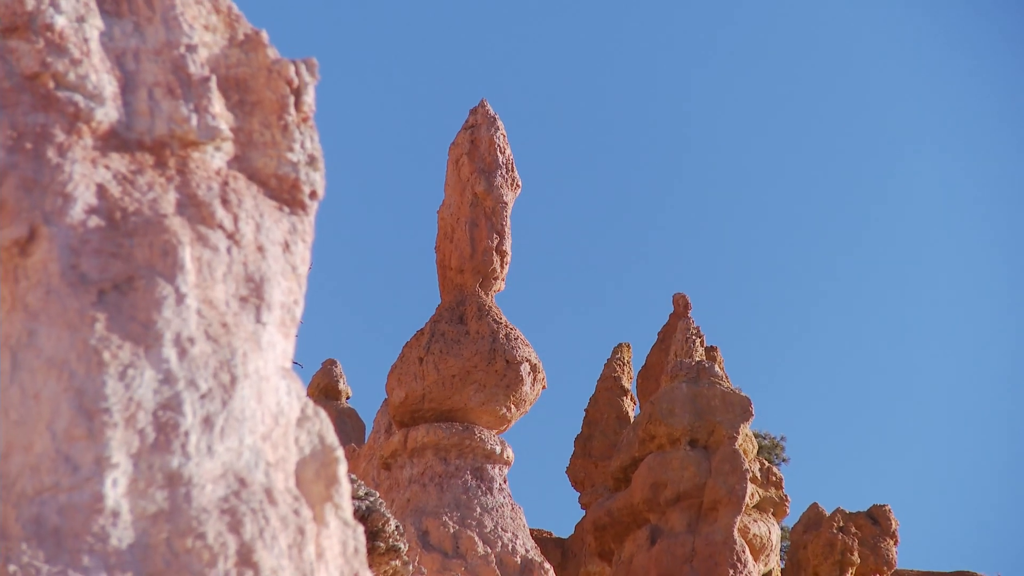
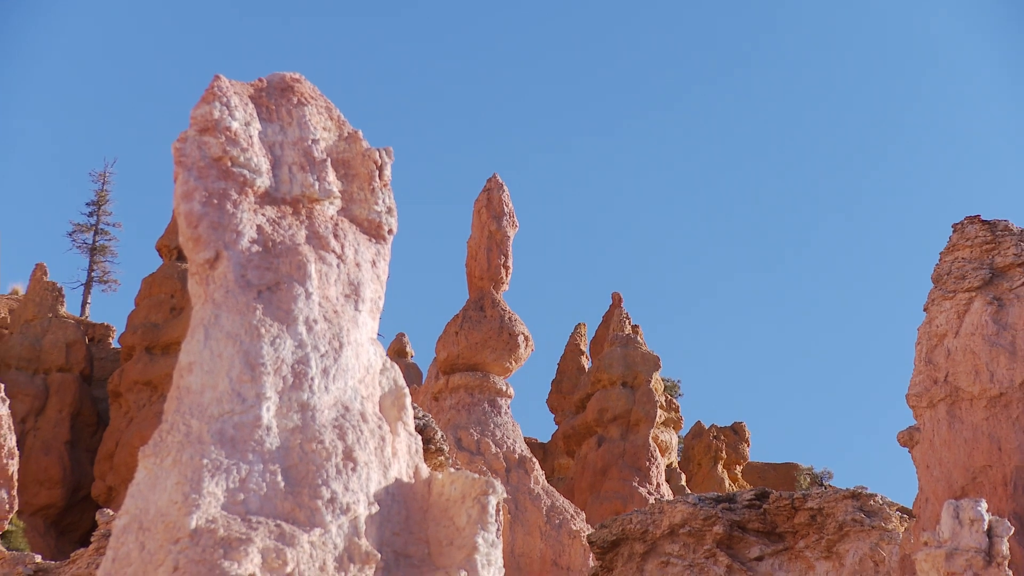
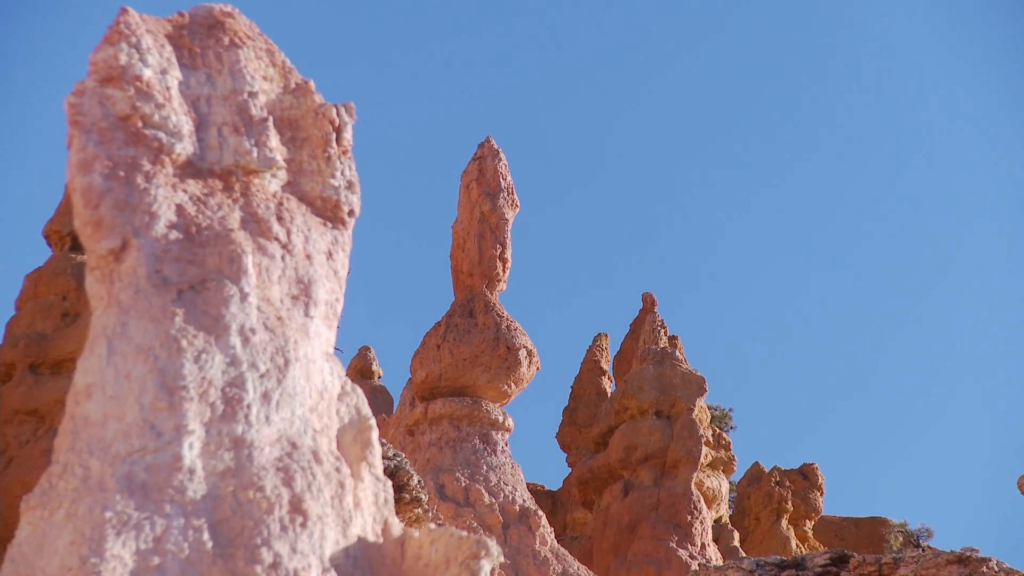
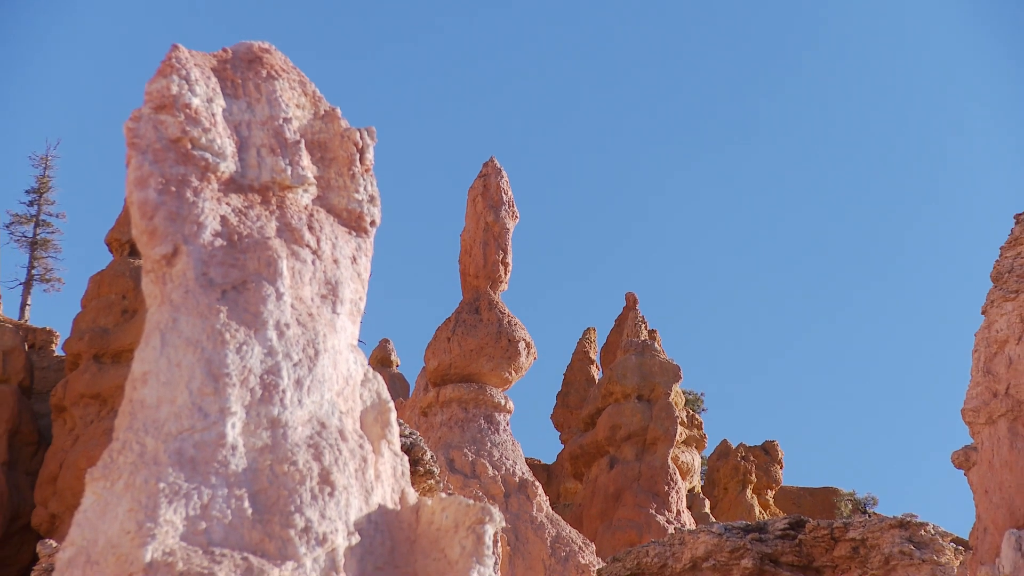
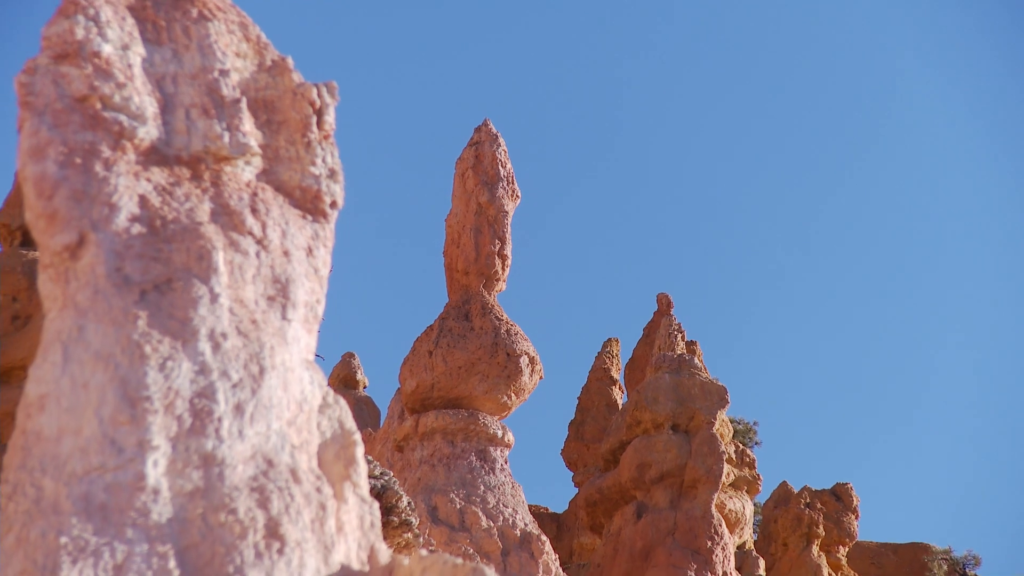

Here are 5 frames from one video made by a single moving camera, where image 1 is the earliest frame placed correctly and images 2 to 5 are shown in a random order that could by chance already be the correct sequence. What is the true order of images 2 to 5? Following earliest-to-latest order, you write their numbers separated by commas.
5, 3, 4, 2
